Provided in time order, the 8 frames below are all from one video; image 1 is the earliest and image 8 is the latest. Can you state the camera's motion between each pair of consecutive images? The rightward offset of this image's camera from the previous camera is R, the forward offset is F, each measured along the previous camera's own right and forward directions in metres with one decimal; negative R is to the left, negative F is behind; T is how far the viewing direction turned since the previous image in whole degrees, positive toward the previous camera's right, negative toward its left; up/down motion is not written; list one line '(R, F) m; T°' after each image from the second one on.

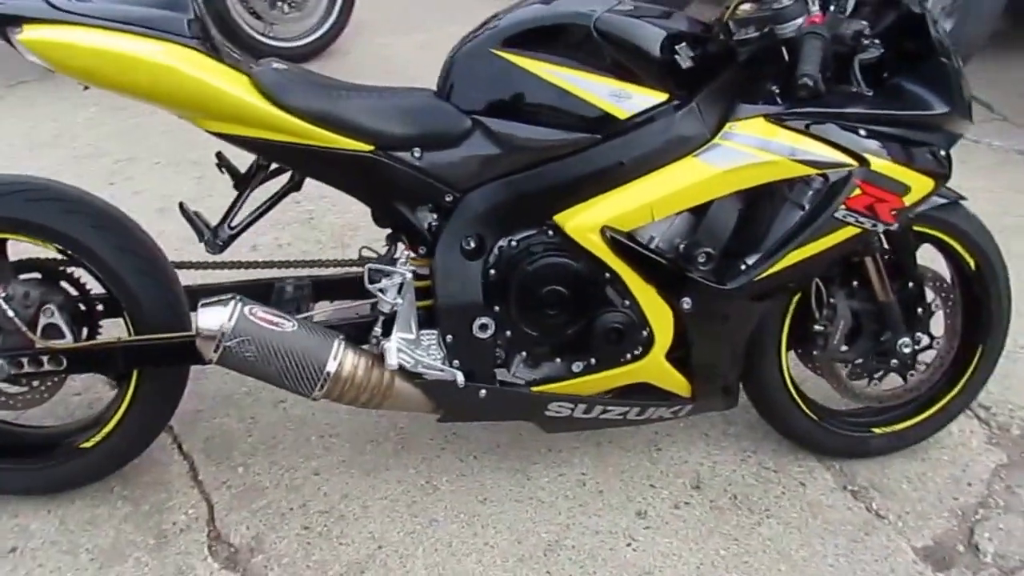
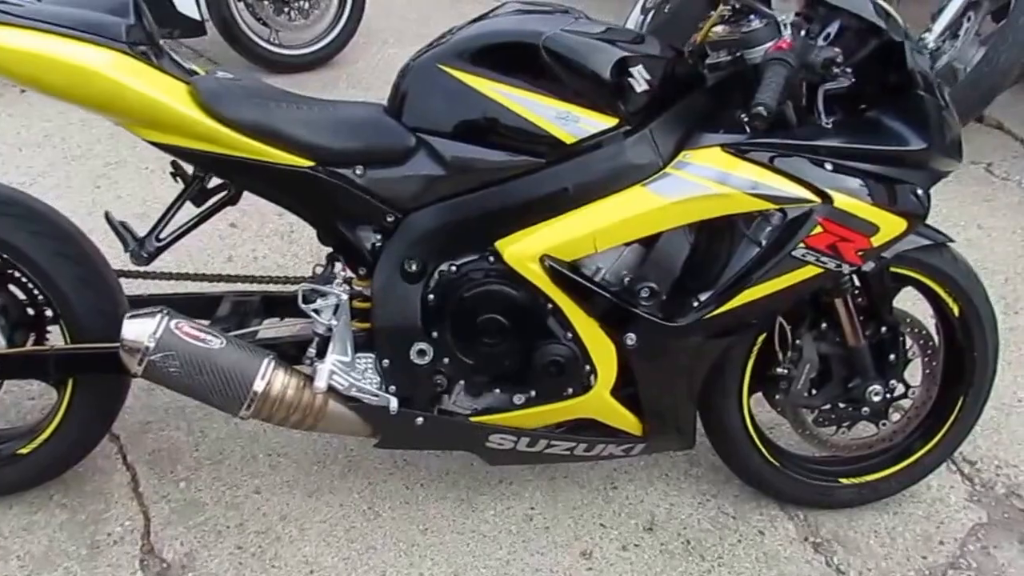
(+0.2, +0.1) m; -3°
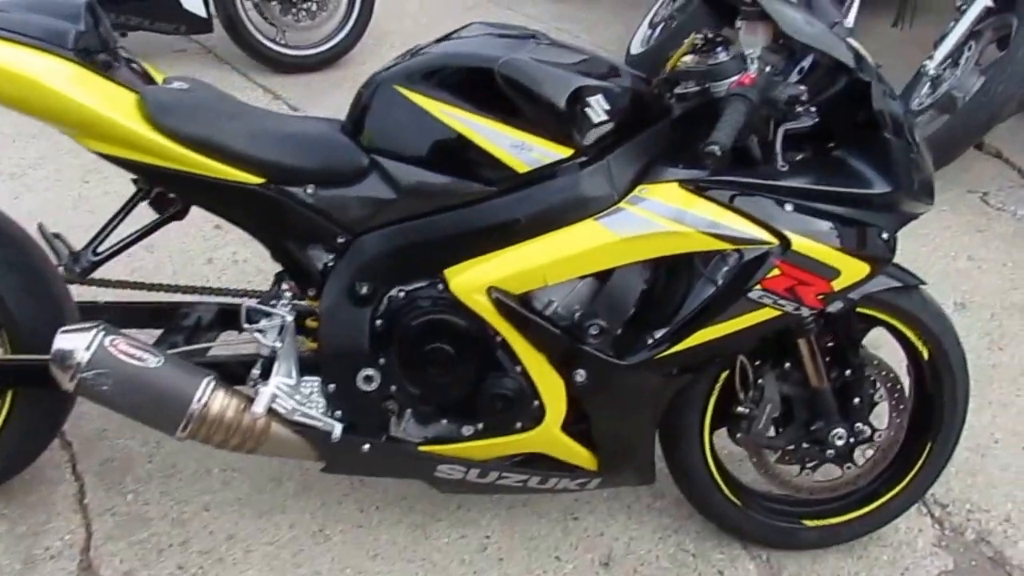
(+0.1, +0.1) m; -1°
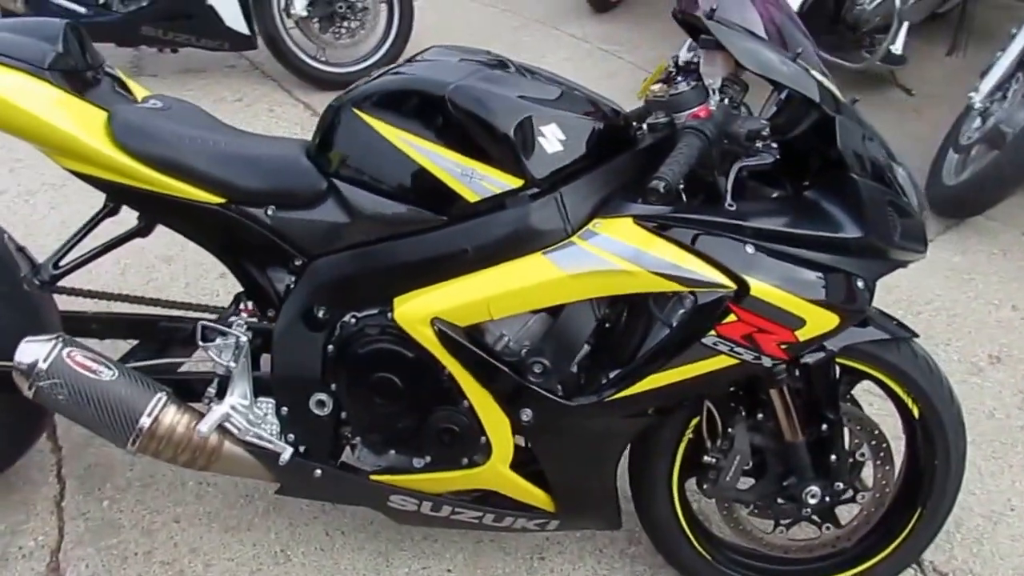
(+0.3, +0.1) m; -5°
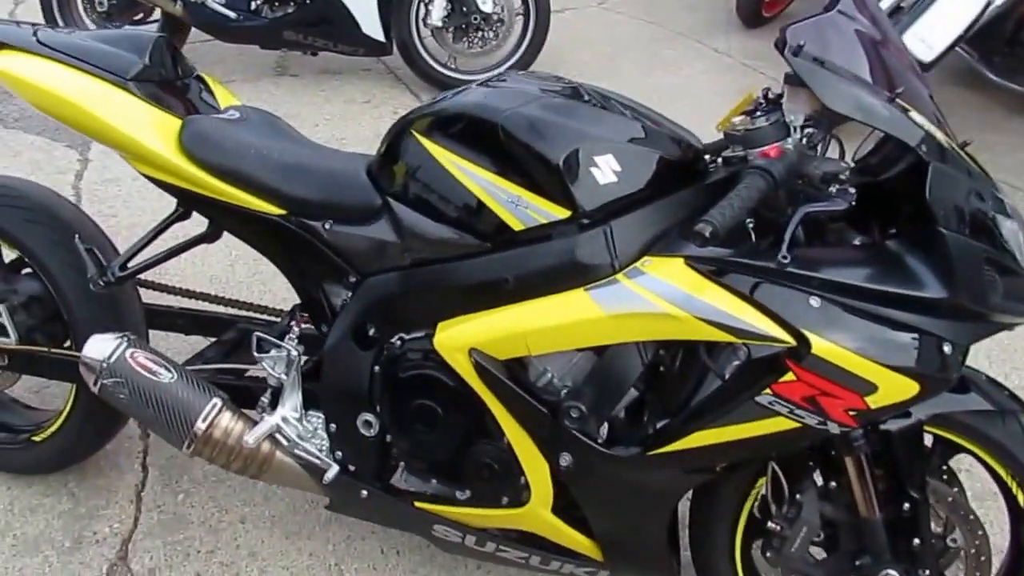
(+0.2, +0.1) m; -10°
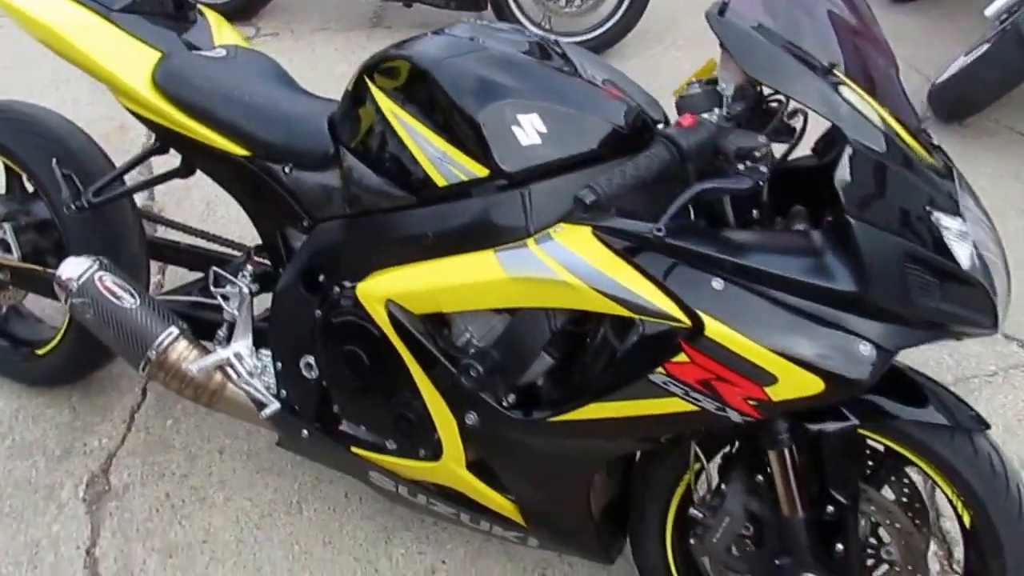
(+0.4, 0.0) m; -8°
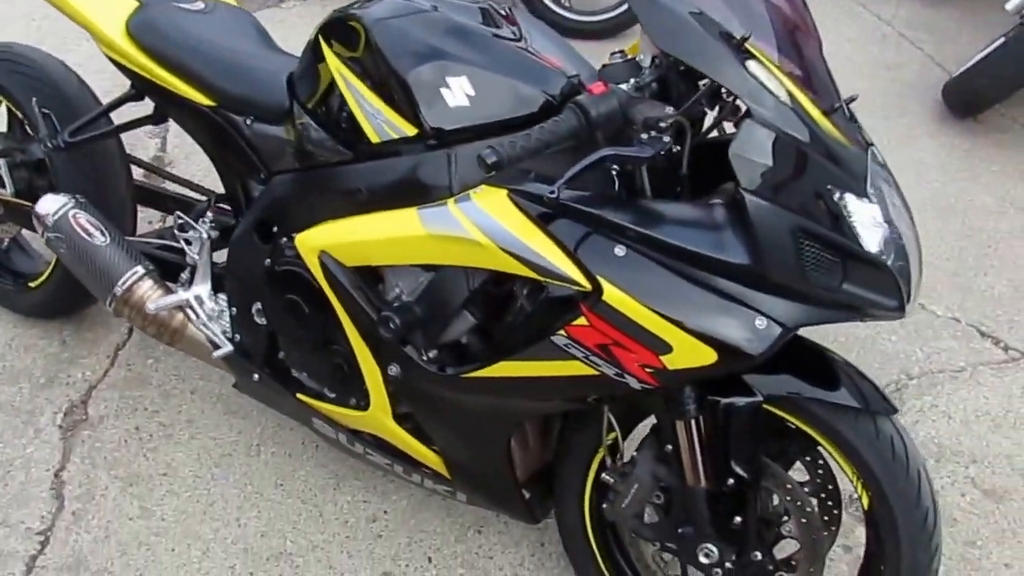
(+0.3, 0.0) m; -3°
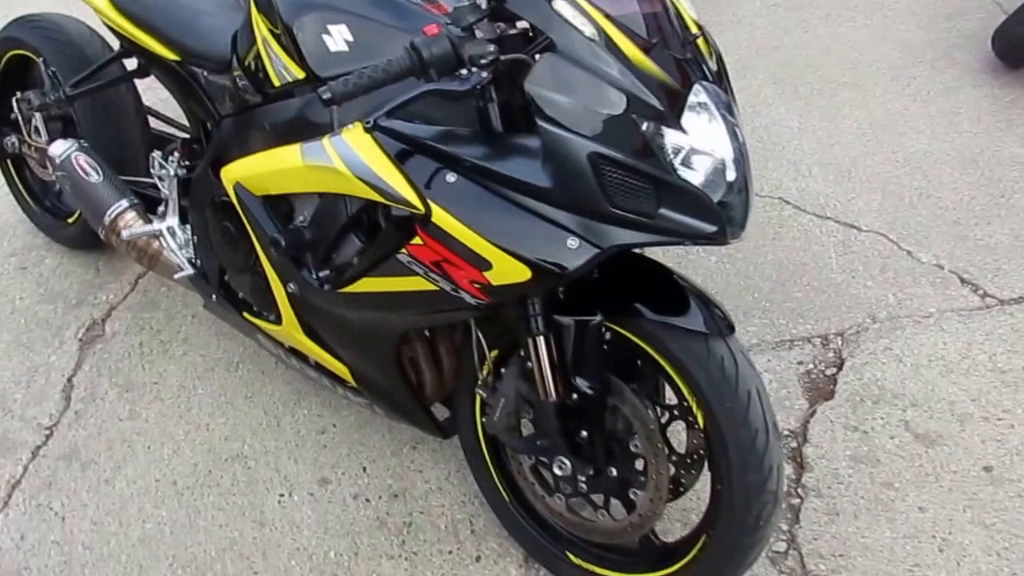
(+0.6, -0.1) m; -10°
